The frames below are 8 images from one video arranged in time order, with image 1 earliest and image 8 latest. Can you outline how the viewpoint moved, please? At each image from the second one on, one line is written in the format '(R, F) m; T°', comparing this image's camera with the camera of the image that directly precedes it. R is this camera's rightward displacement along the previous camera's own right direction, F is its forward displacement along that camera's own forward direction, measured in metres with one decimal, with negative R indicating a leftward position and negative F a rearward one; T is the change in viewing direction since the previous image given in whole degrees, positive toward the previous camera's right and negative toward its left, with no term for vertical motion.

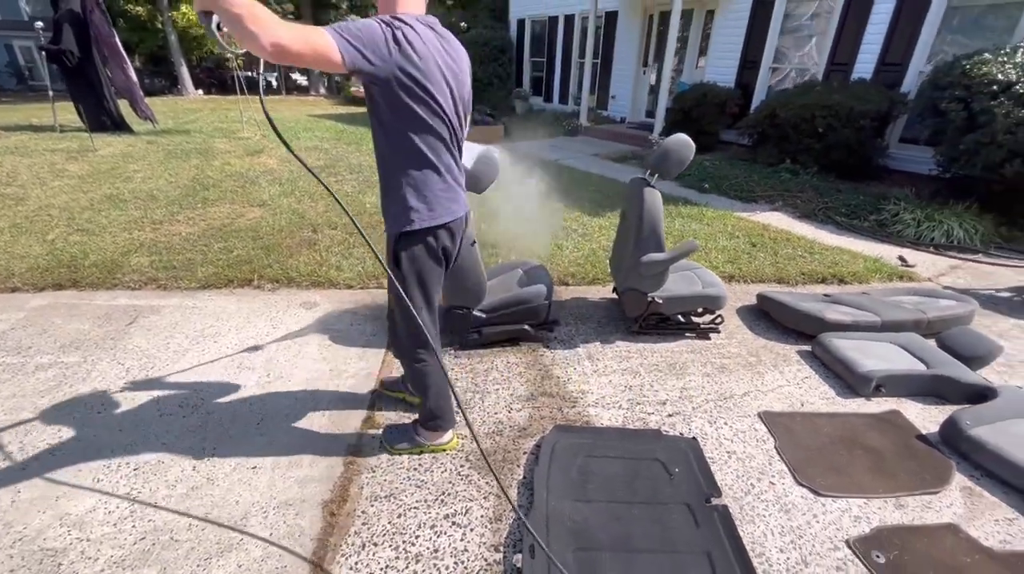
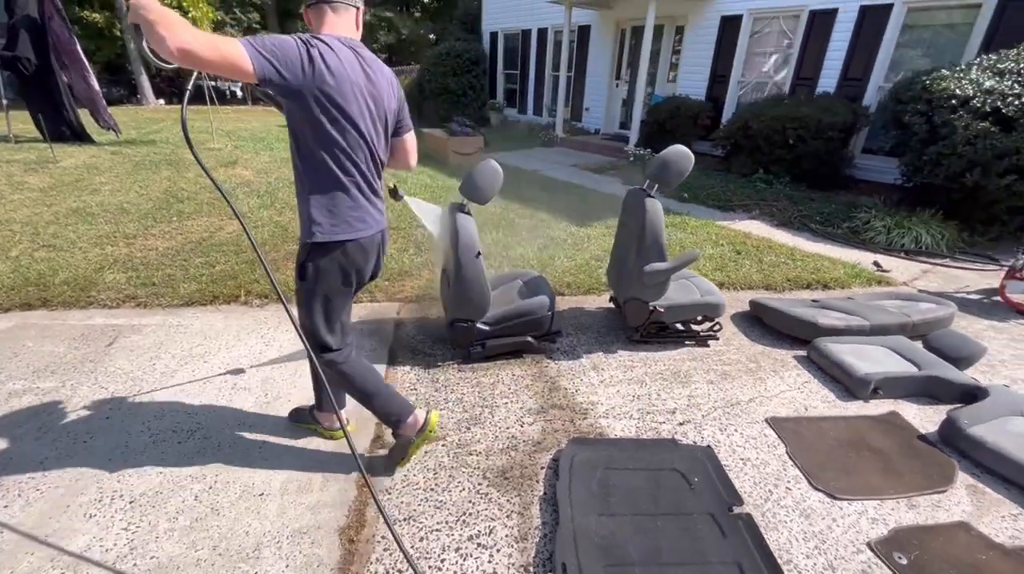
(-0.2, 0.0) m; +3°
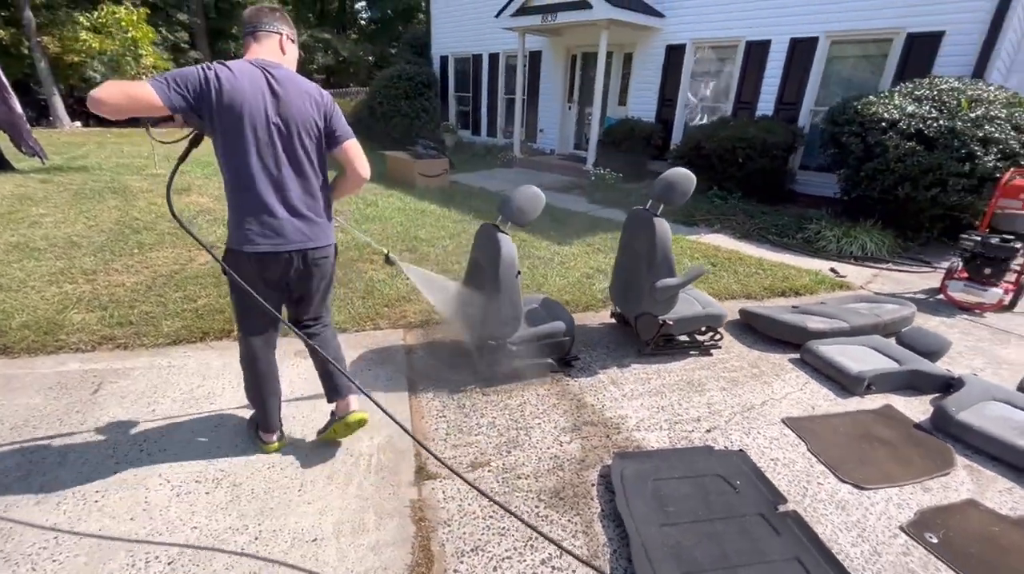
(-0.4, 0.0) m; +7°
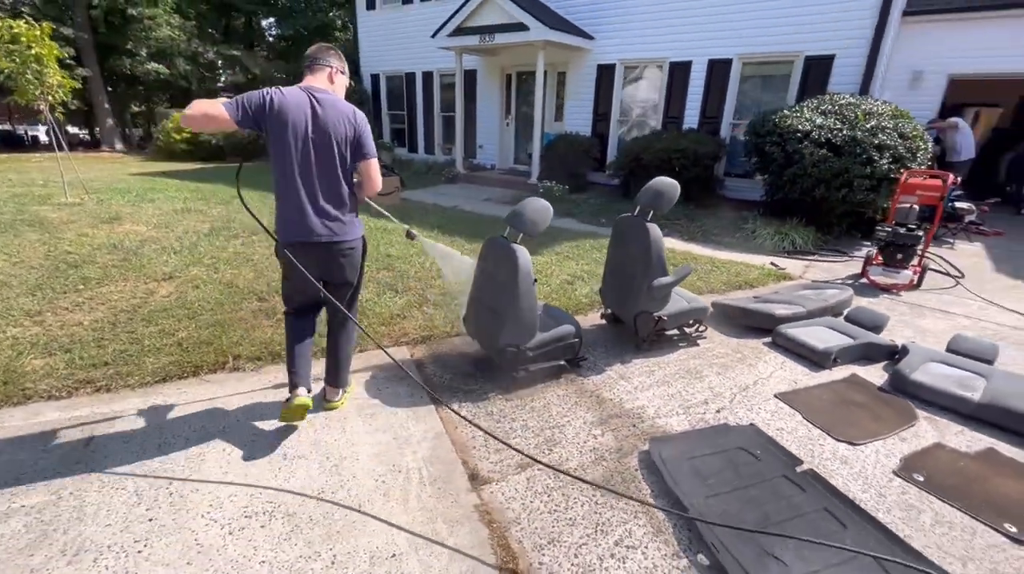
(-0.5, -0.1) m; +9°
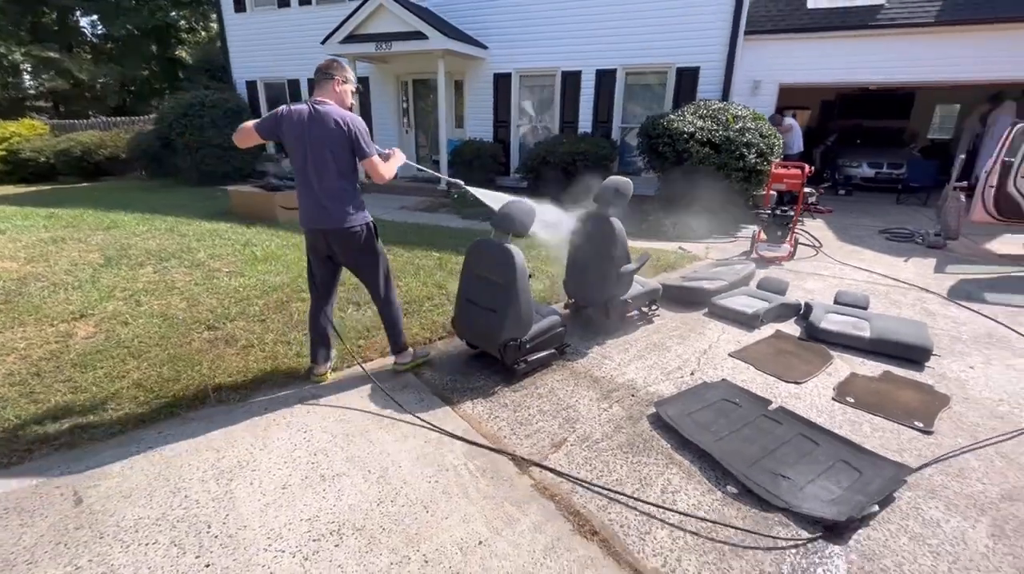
(-0.6, -0.1) m; +14°
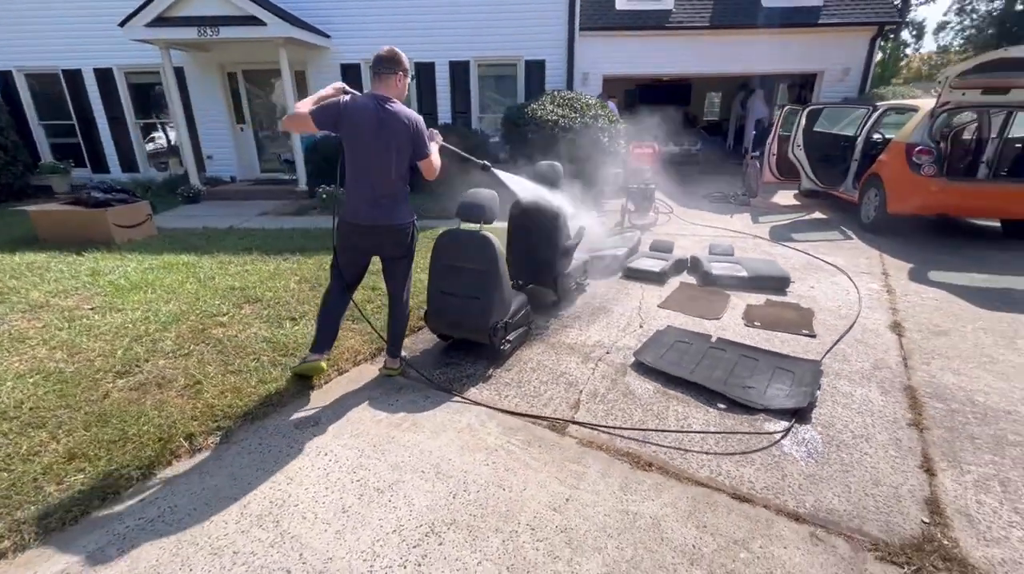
(-0.8, 0.0) m; +19°
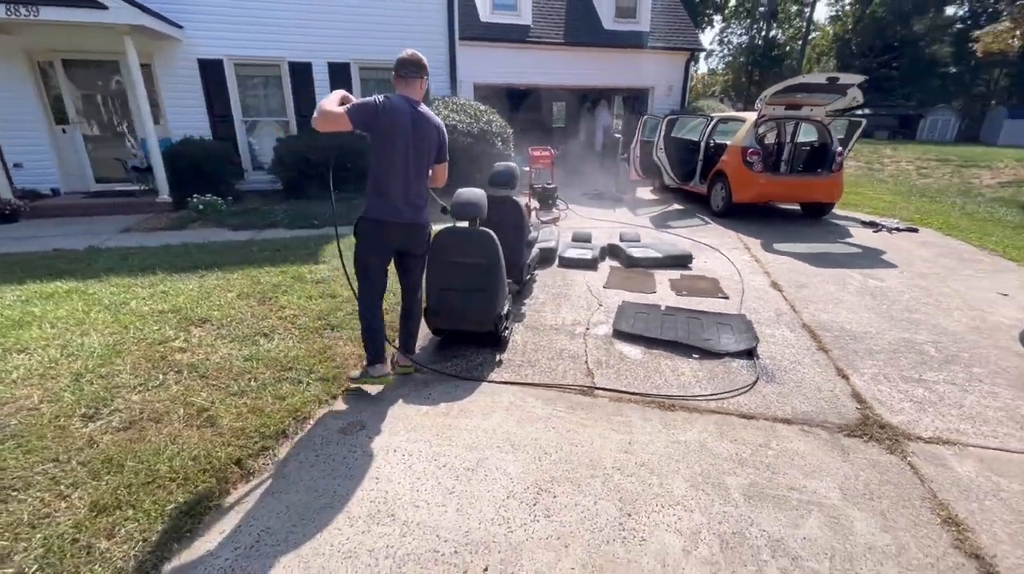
(-0.9, -0.1) m; +18°
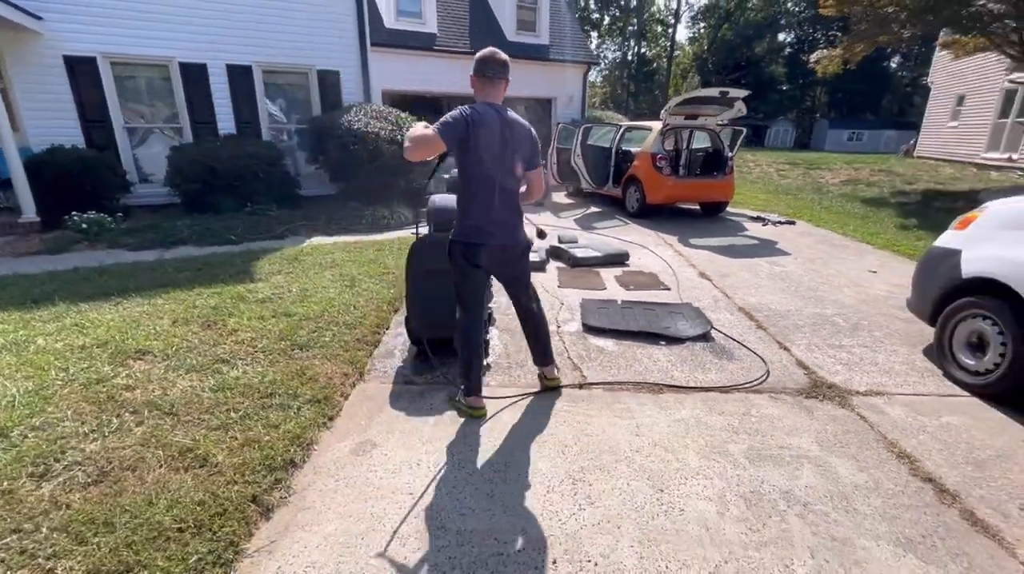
(-0.5, 0.0) m; +12°
